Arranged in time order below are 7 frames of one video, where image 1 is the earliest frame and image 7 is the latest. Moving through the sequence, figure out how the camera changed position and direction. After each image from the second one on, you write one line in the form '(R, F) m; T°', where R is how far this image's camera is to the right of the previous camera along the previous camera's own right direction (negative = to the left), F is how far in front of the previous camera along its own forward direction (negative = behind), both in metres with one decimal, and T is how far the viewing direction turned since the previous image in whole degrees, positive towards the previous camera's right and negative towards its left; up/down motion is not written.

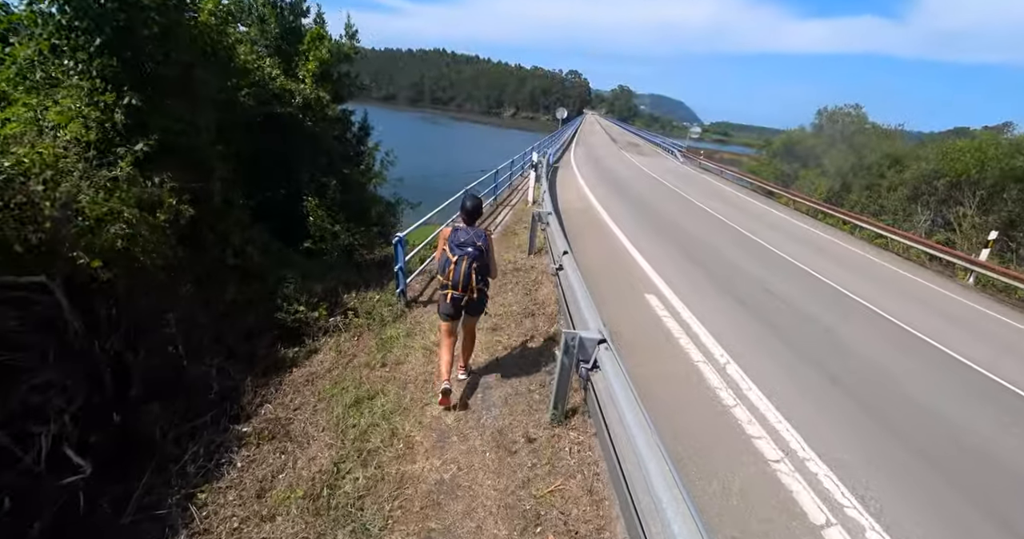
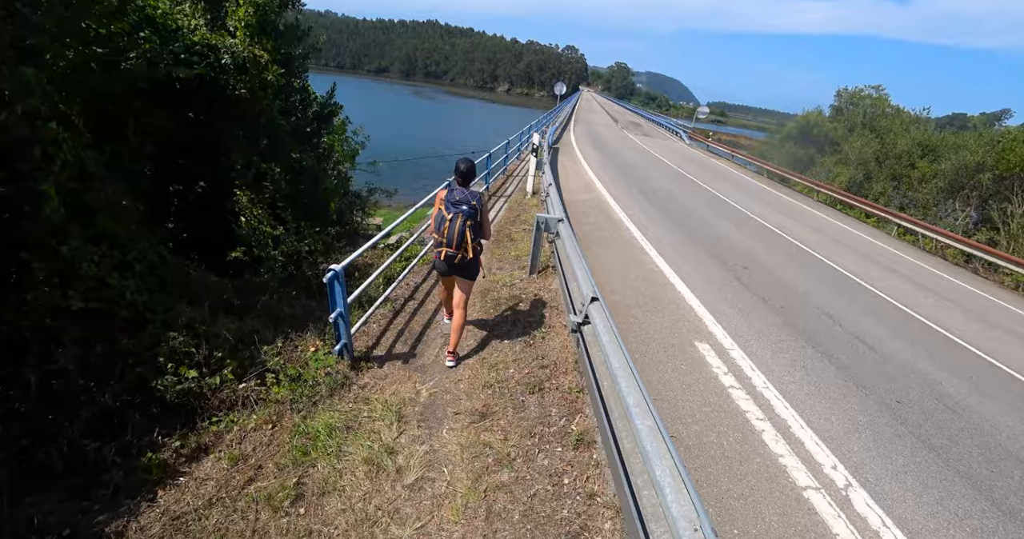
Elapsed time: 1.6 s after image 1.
(-0.1, +1.7) m; +1°
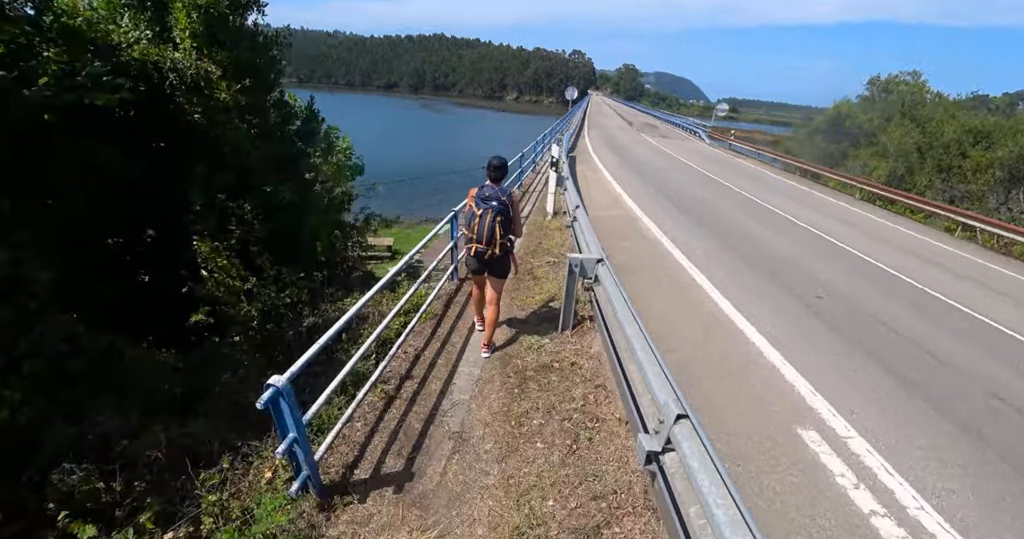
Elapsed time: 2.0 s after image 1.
(-0.1, +1.1) m; -2°
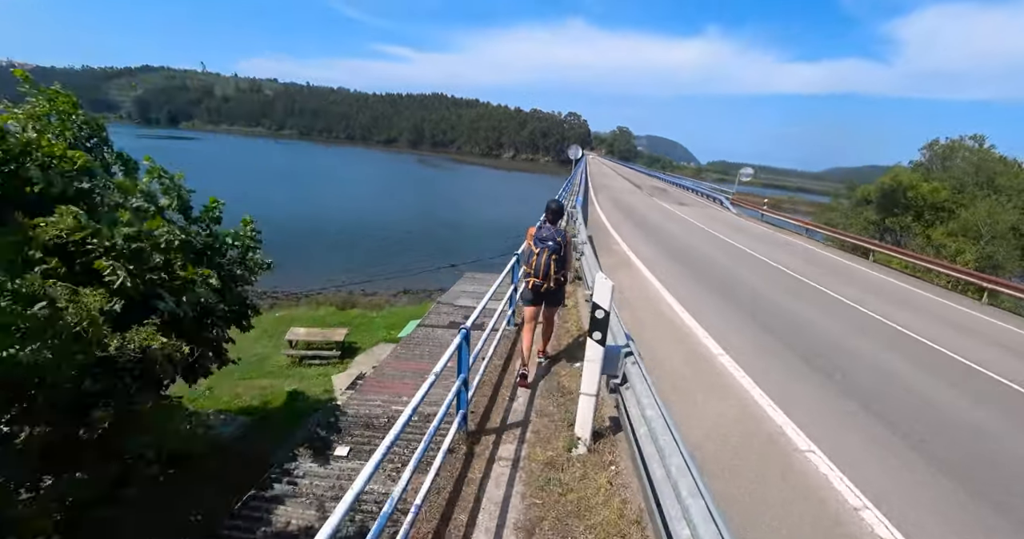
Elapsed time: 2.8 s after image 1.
(+0.1, +4.3) m; +1°
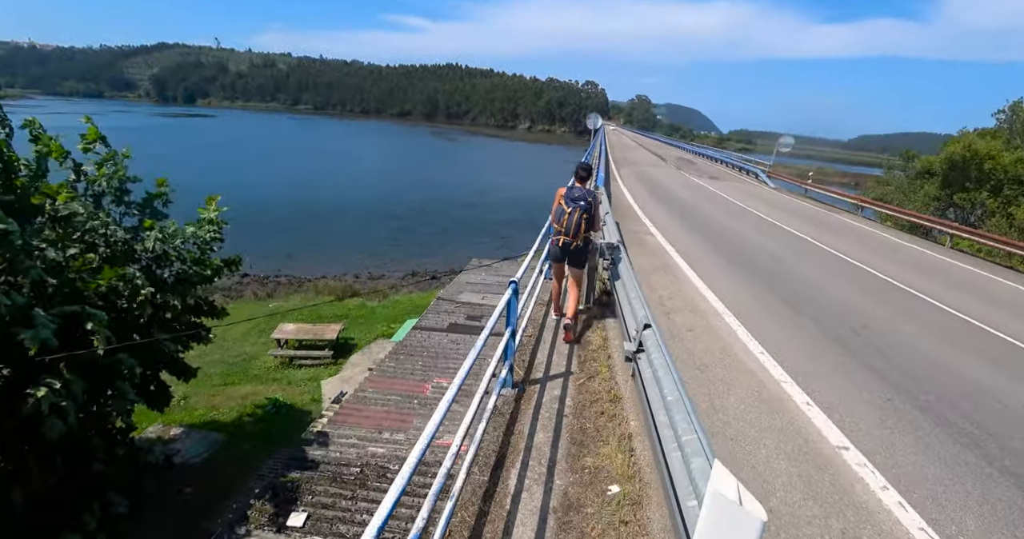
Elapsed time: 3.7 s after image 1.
(+0.1, +1.8) m; -2°
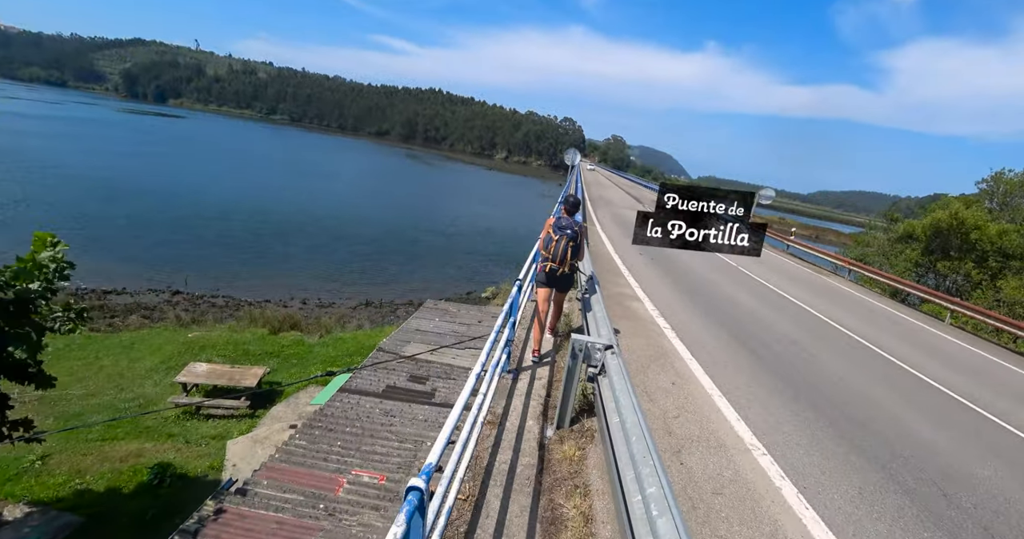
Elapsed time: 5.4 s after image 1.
(+0.1, +1.6) m; +3°
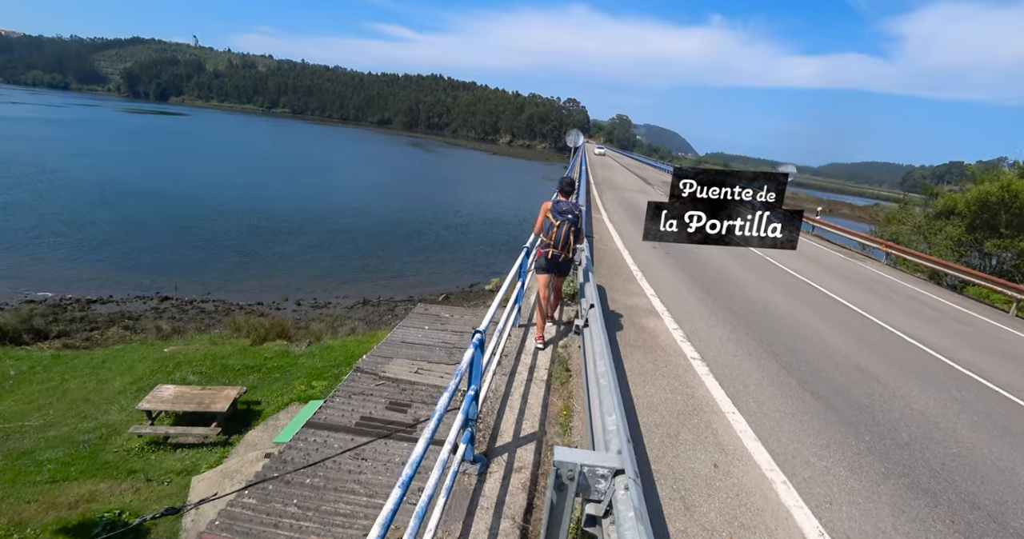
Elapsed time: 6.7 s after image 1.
(+0.3, +1.2) m; -1°
